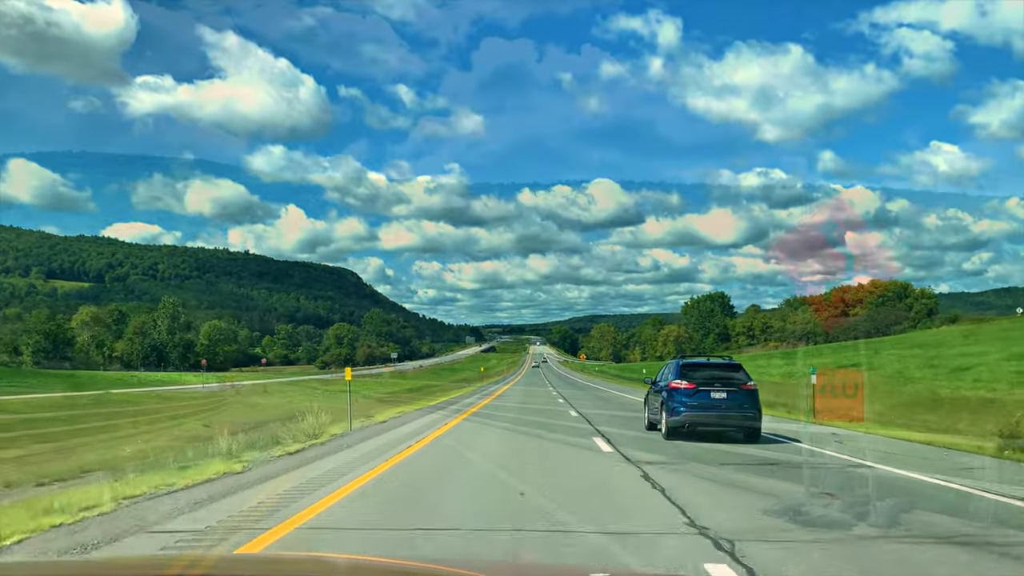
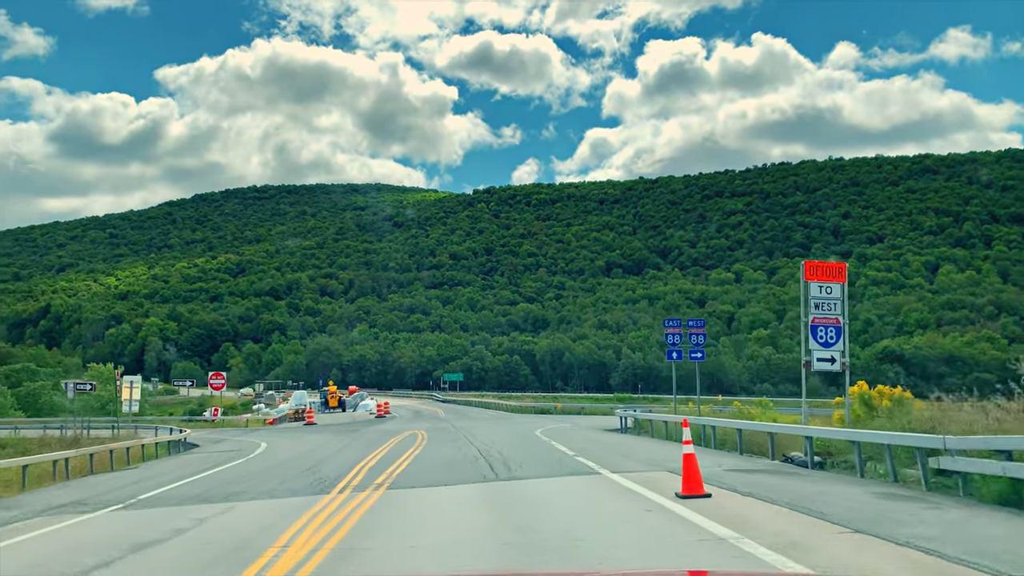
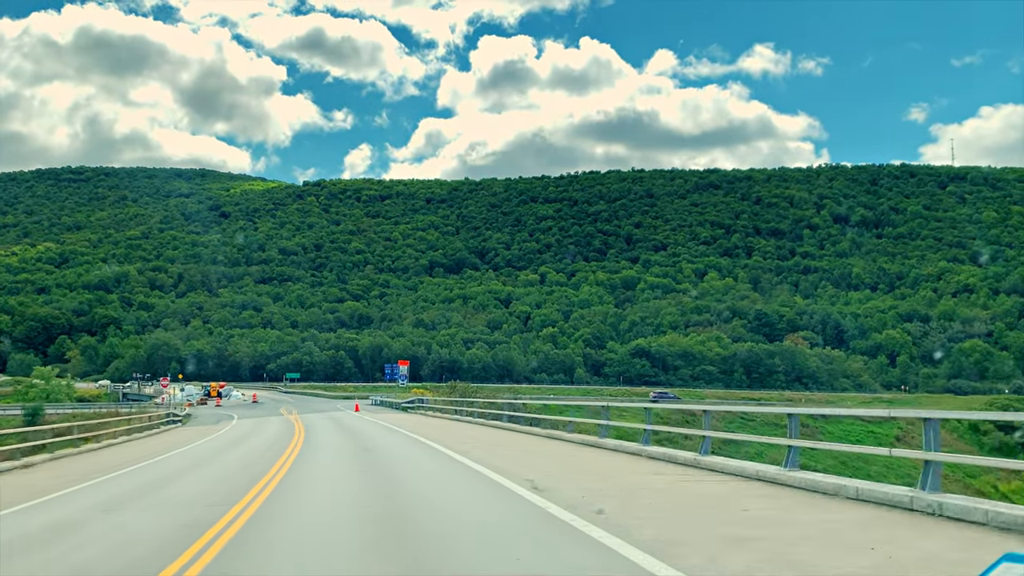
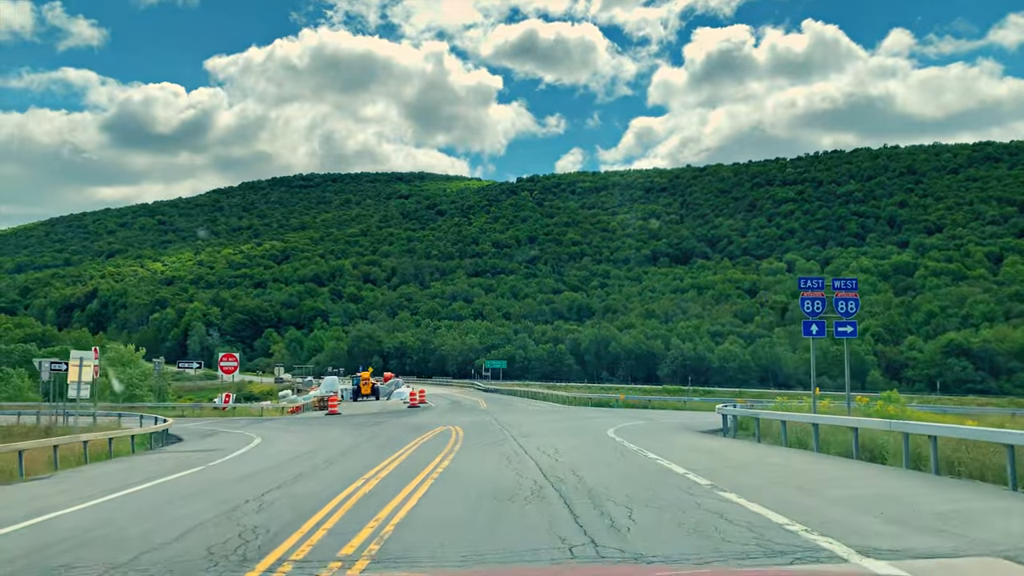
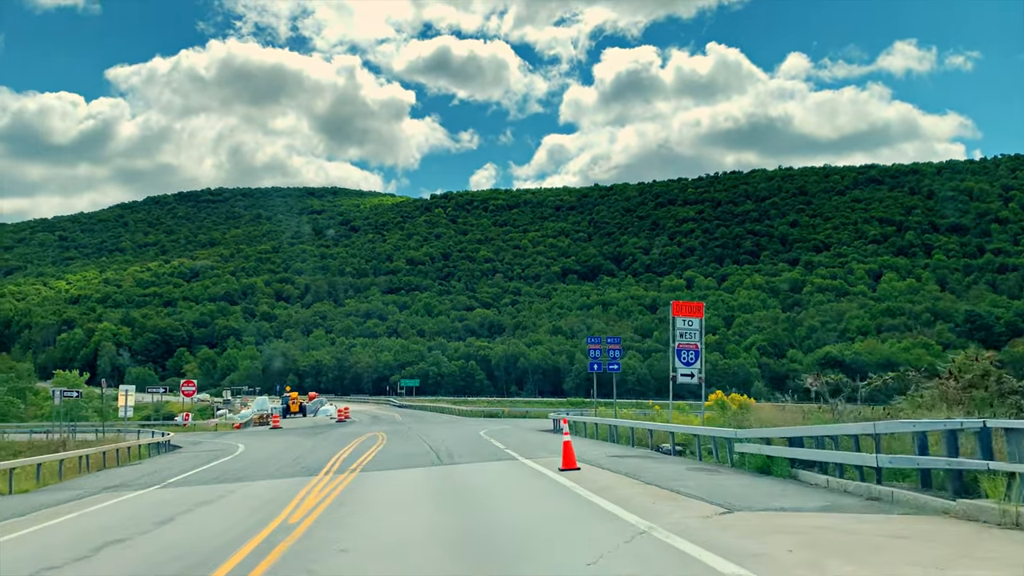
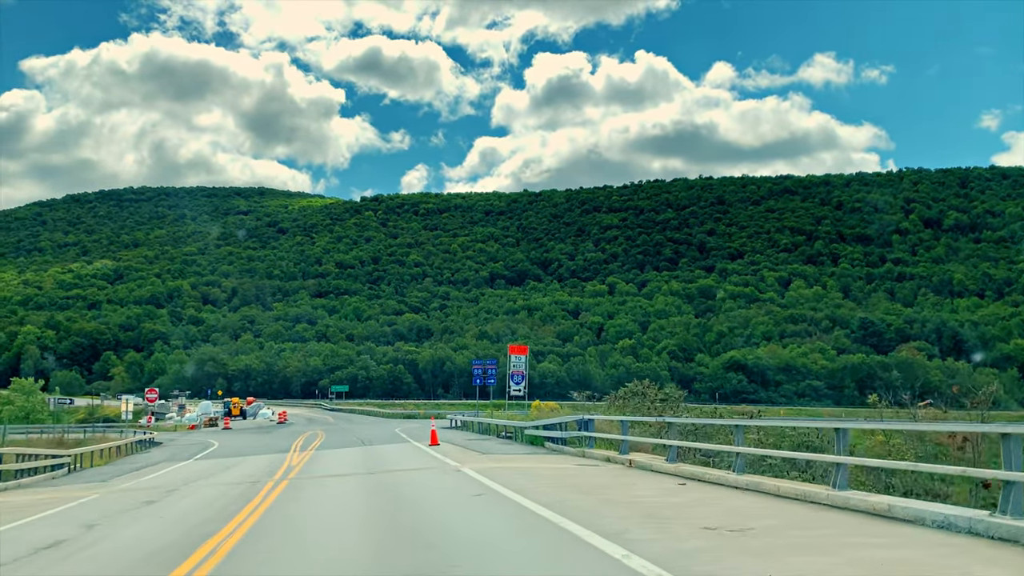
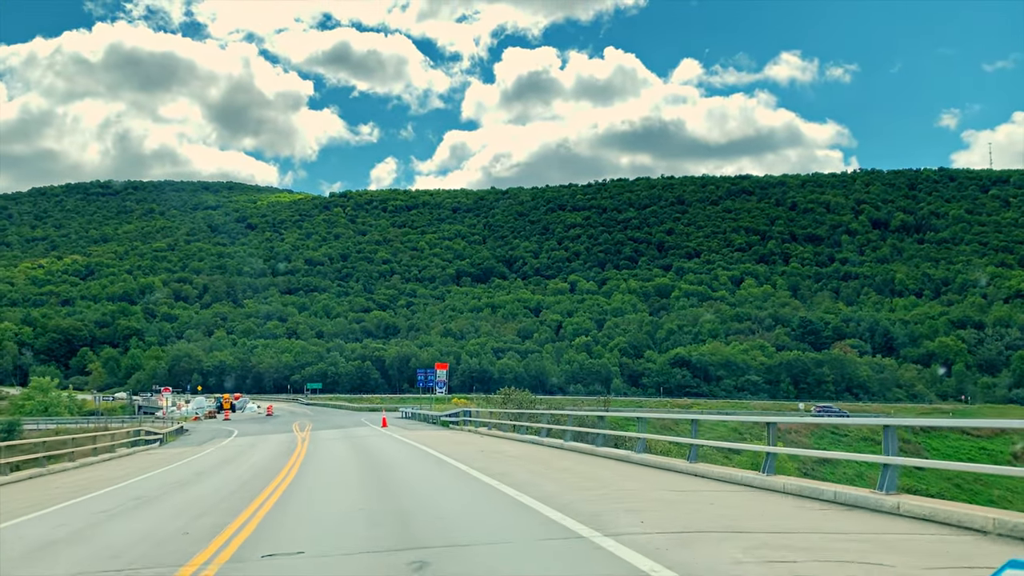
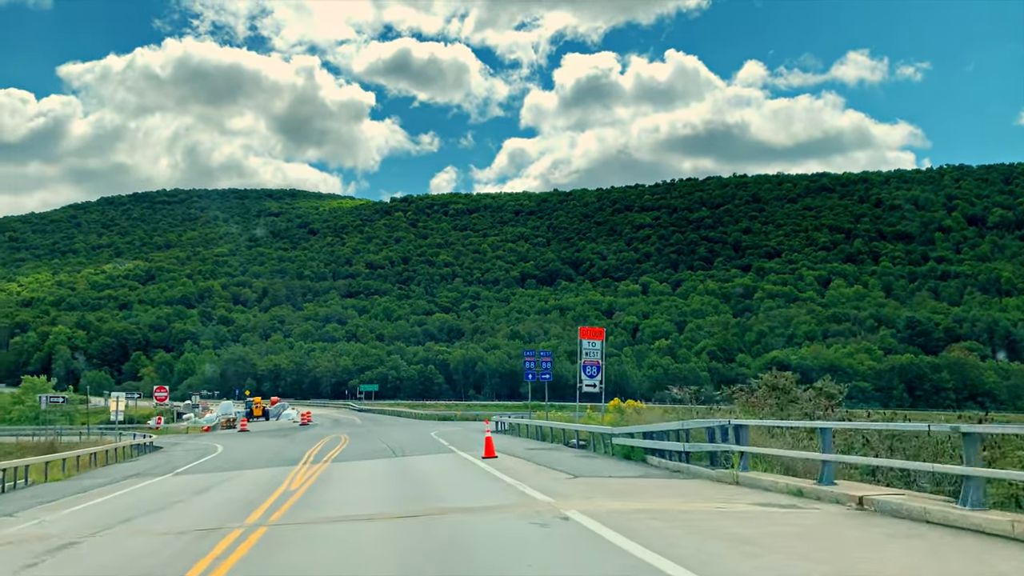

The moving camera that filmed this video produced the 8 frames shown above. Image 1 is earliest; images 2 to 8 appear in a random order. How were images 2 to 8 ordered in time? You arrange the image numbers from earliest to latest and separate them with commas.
3, 7, 6, 8, 5, 2, 4
